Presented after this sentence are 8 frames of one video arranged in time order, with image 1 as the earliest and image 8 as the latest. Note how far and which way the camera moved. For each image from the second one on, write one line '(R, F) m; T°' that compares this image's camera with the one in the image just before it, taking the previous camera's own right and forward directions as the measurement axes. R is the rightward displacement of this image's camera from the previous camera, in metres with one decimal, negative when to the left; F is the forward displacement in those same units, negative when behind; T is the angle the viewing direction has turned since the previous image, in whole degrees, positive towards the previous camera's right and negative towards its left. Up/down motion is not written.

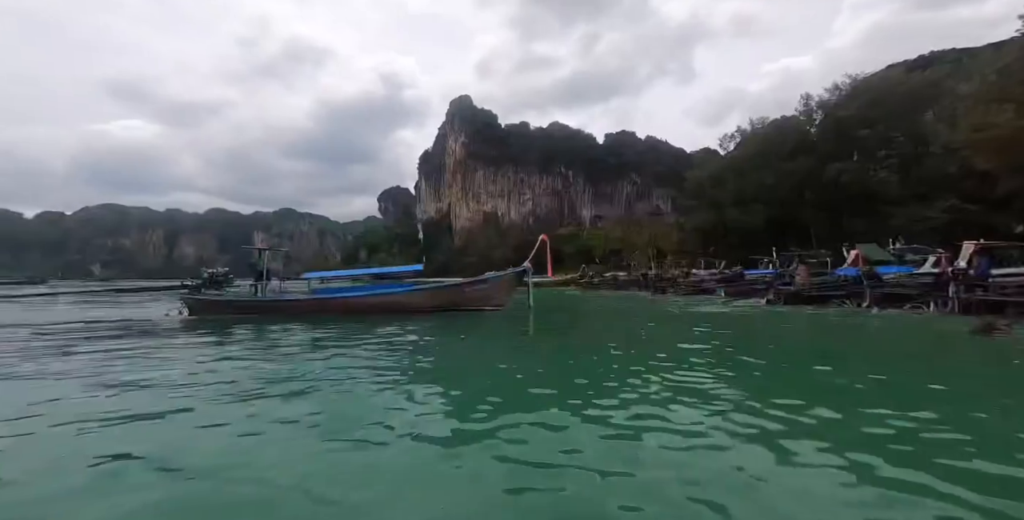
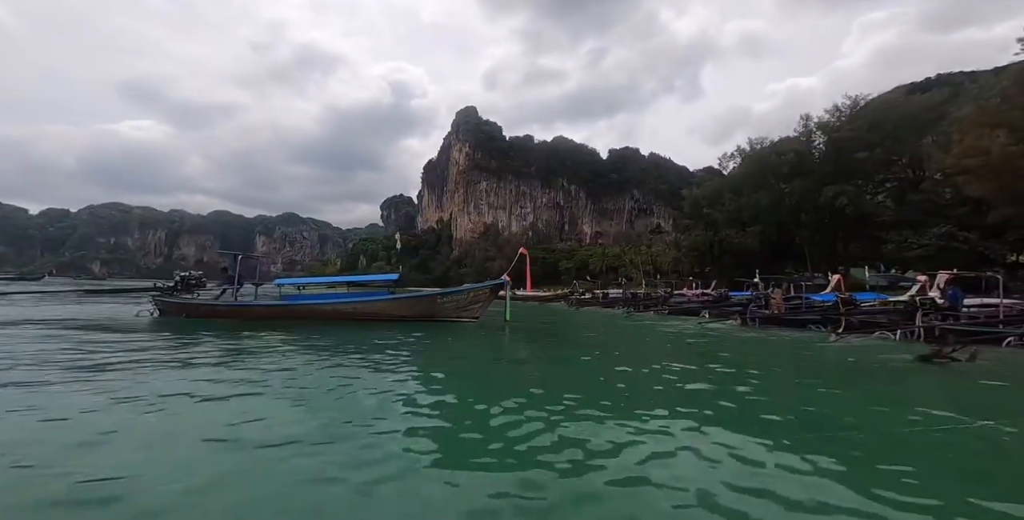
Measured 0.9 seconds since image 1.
(+0.6, -0.2) m; 0°
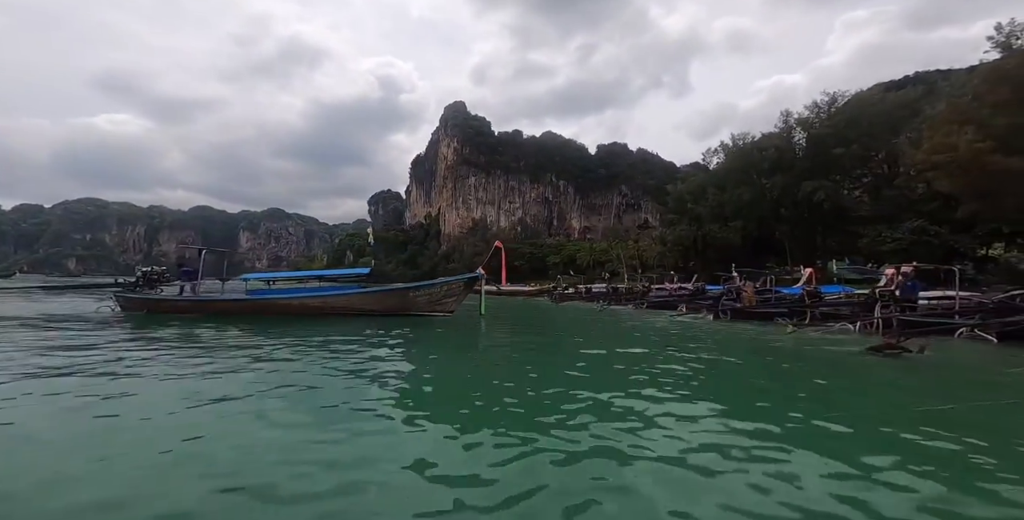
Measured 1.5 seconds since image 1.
(+0.5, -0.1) m; +1°
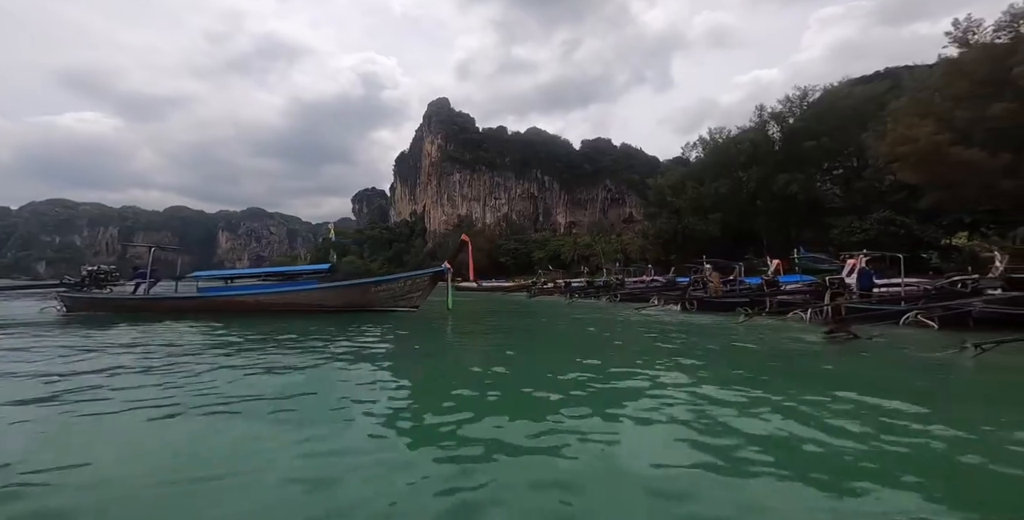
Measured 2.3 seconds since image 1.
(+0.6, -0.1) m; +1°
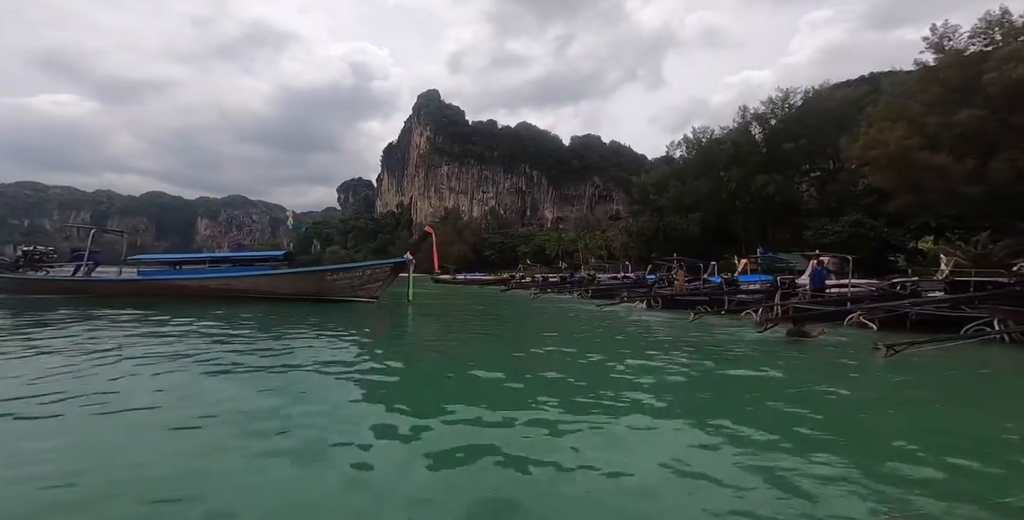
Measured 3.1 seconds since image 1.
(+0.7, 0.0) m; +1°
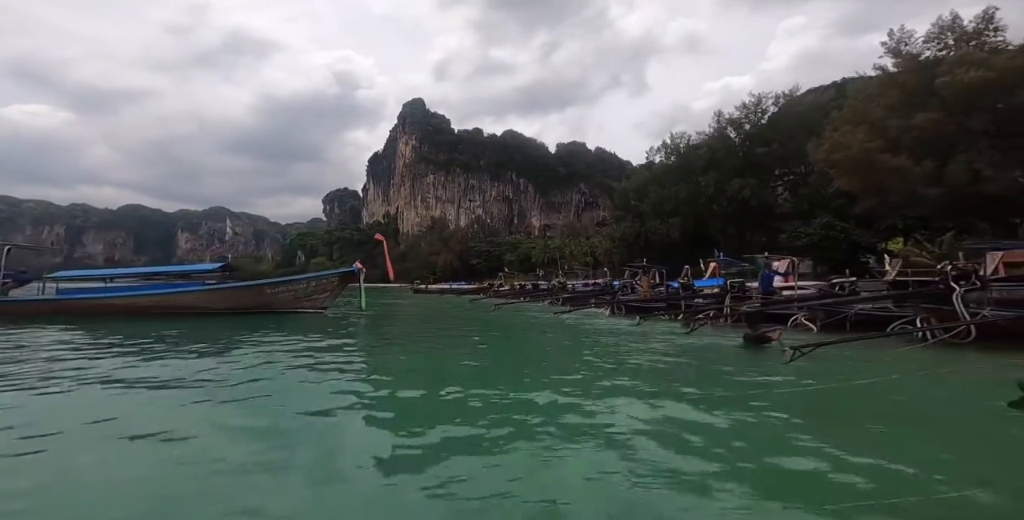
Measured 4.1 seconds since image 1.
(+0.9, 0.0) m; +1°
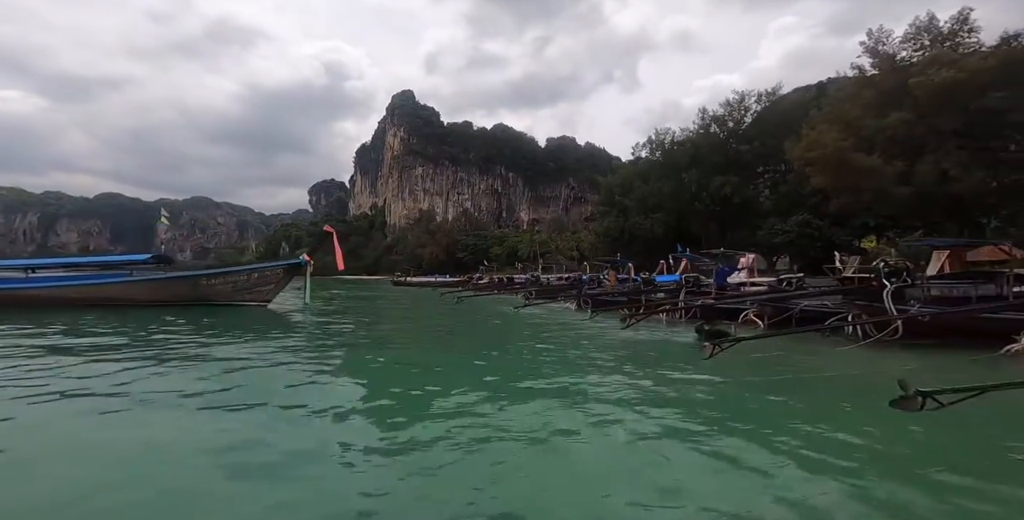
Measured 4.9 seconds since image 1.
(+0.8, +0.2) m; +1°
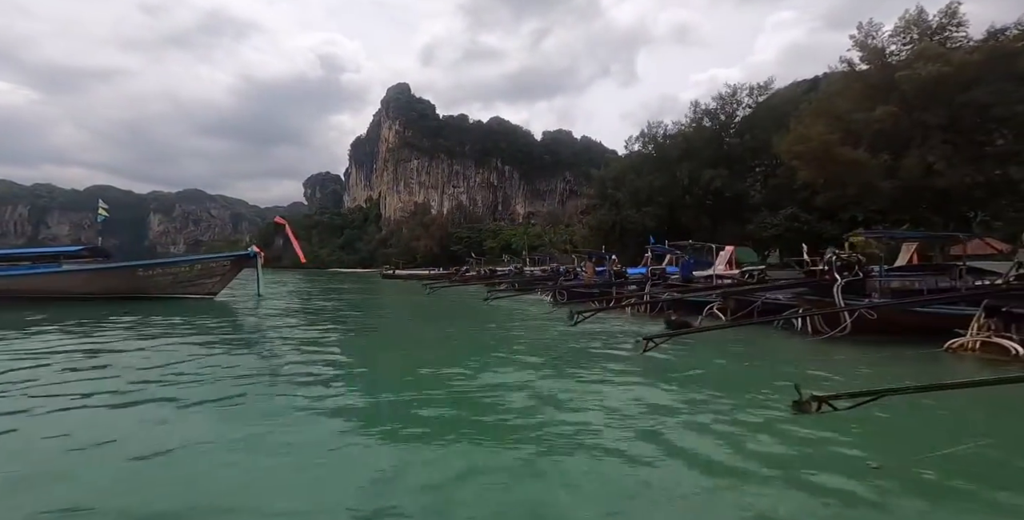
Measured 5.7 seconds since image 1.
(+0.5, 0.0) m; 0°
